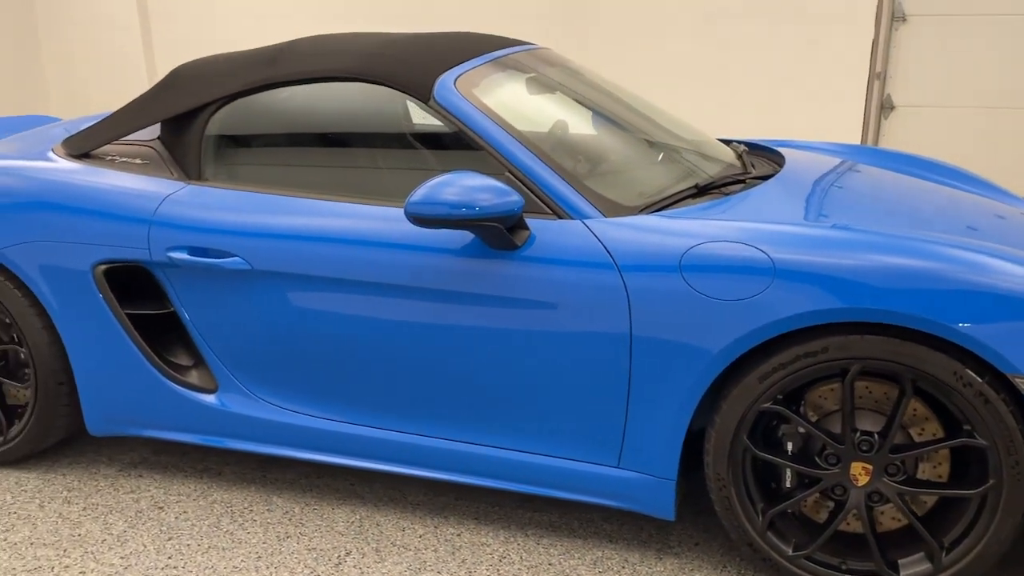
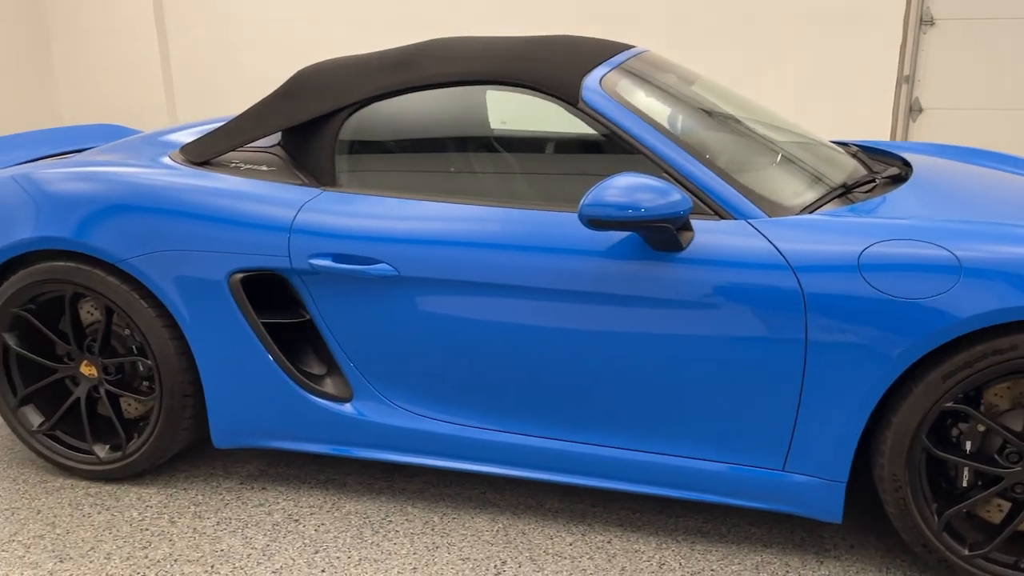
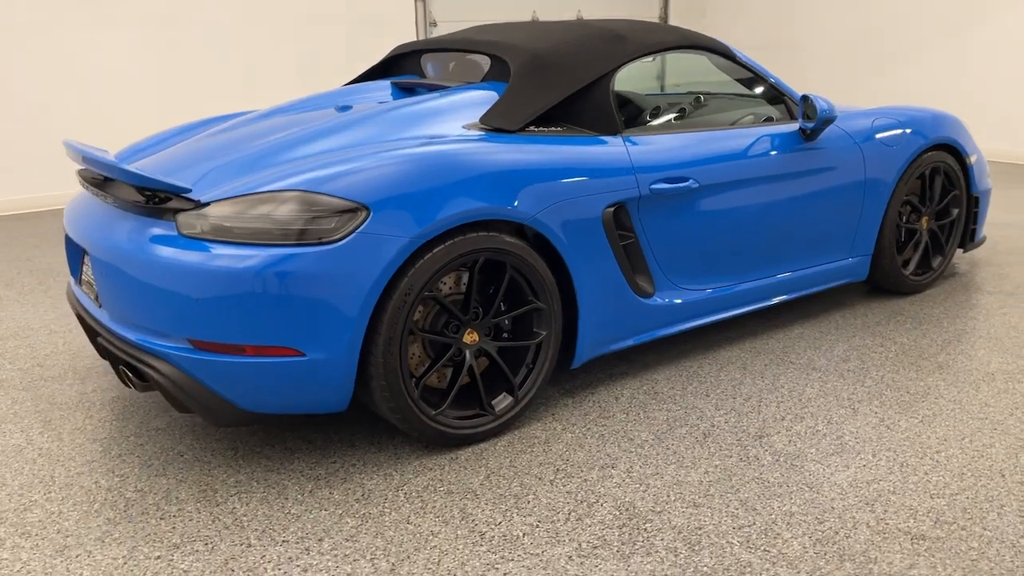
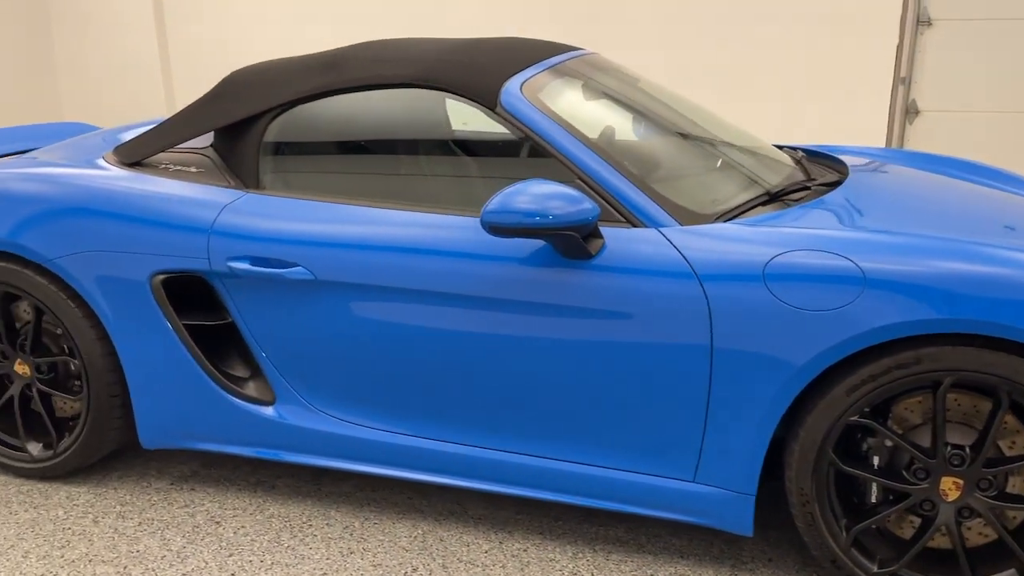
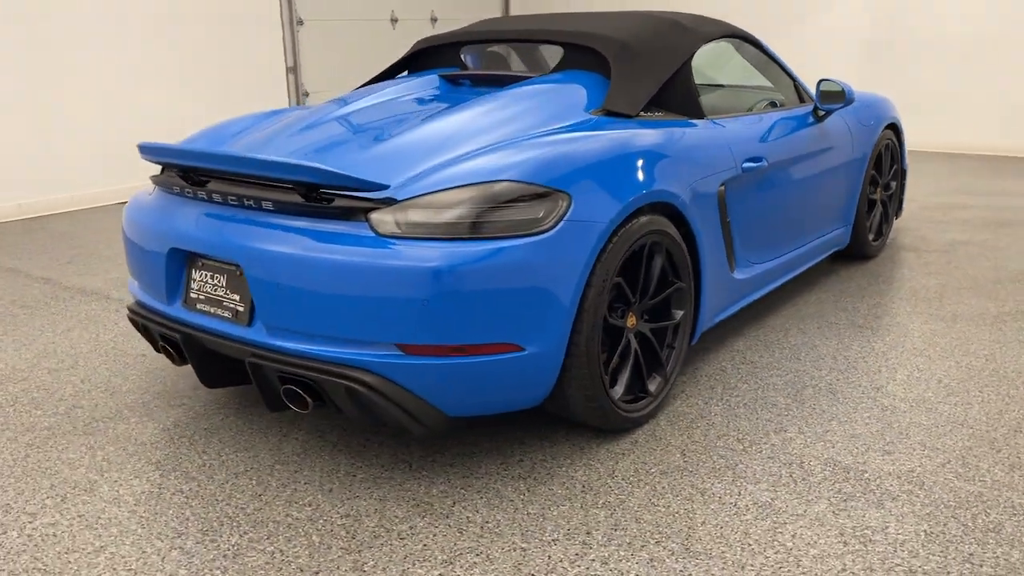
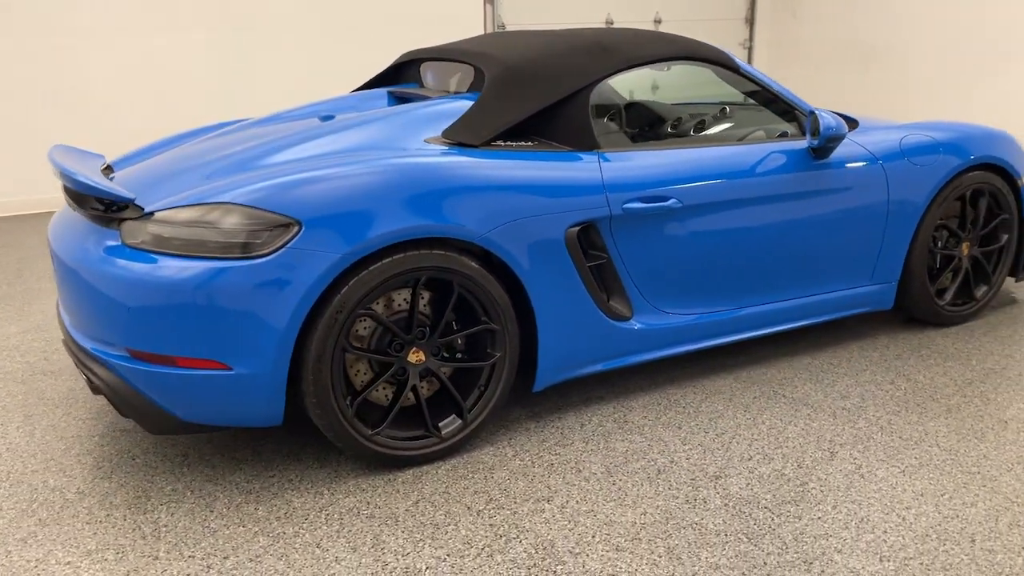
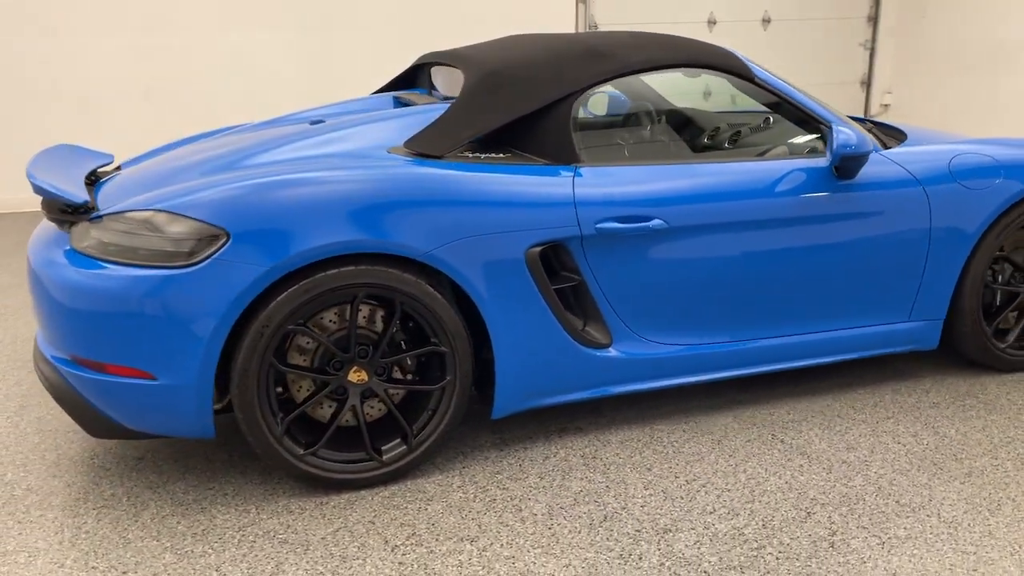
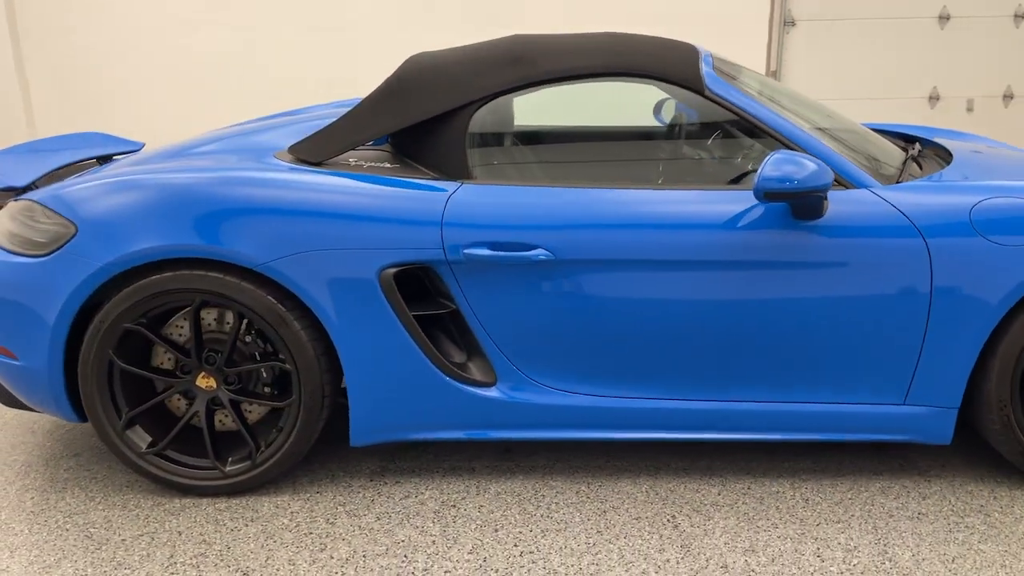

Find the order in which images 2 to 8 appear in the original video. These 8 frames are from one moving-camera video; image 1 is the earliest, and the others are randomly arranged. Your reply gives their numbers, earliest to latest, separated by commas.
4, 2, 8, 7, 6, 3, 5
